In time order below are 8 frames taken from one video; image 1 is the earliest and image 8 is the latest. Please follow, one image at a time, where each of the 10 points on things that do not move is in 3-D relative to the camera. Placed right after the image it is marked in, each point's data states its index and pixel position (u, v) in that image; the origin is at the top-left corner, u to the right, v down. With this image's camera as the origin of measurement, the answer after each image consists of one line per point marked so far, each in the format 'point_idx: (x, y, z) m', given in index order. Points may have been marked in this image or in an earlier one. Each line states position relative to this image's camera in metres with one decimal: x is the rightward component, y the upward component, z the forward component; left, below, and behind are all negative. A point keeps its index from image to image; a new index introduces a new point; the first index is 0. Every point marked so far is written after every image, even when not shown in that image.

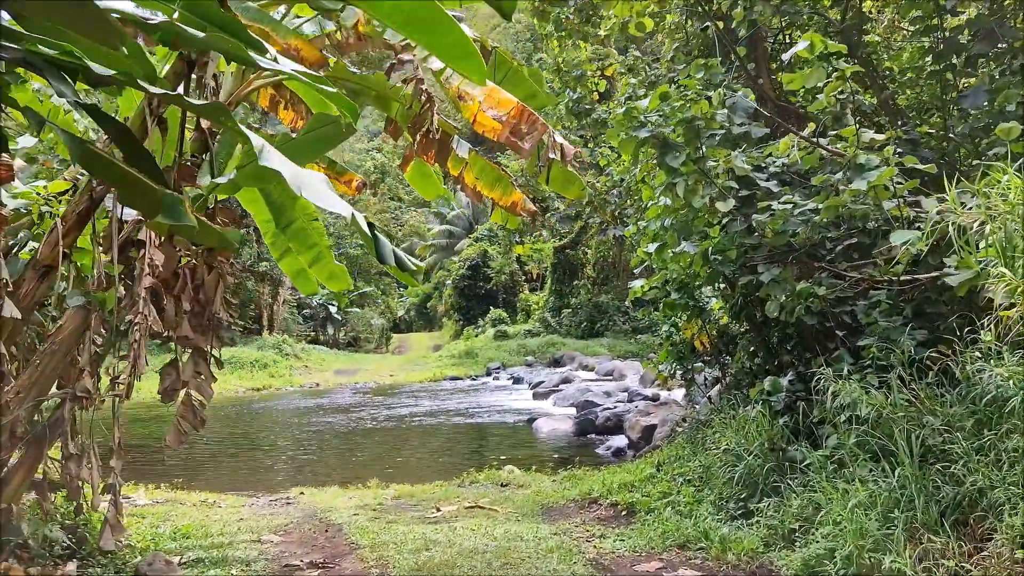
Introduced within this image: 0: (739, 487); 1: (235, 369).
0: (+1.0, -0.9, +3.6) m
1: (-5.4, -1.6, +16.2) m
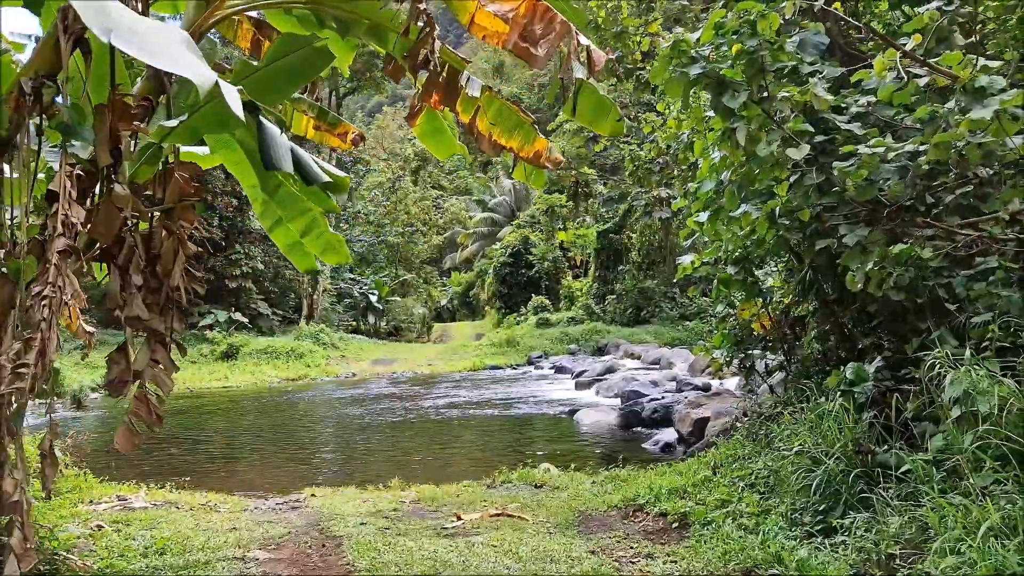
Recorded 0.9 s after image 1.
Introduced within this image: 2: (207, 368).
0: (+1.1, -0.7, +3.0) m
1: (-4.6, -1.4, +15.9) m
2: (-5.5, -1.5, +14.9) m
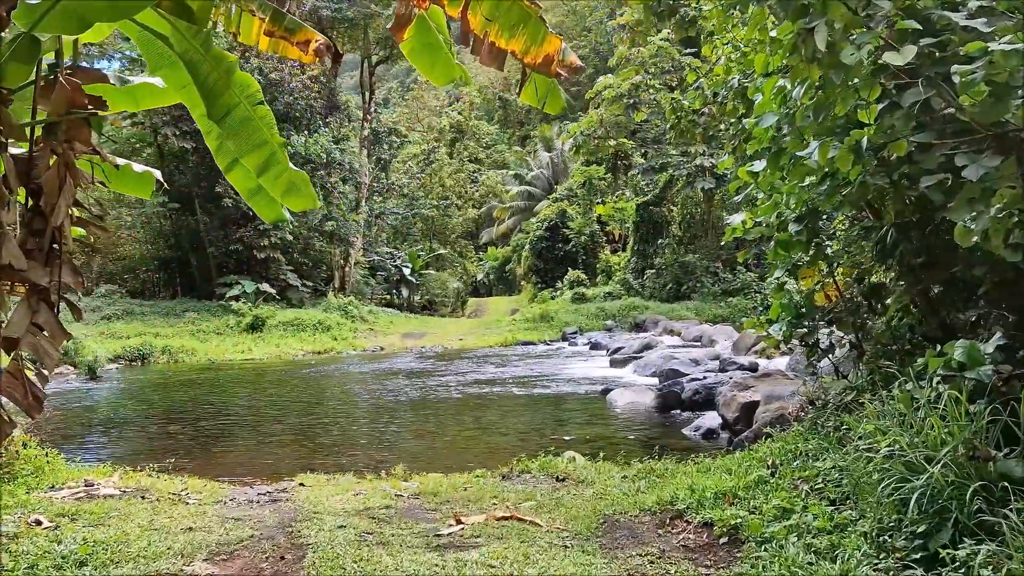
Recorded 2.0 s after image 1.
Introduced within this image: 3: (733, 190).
0: (+1.1, -0.6, +2.3) m
1: (-4.0, -0.8, +15.5) m
2: (-4.9, -0.9, +14.5) m
3: (+1.1, +0.5, +4.1) m
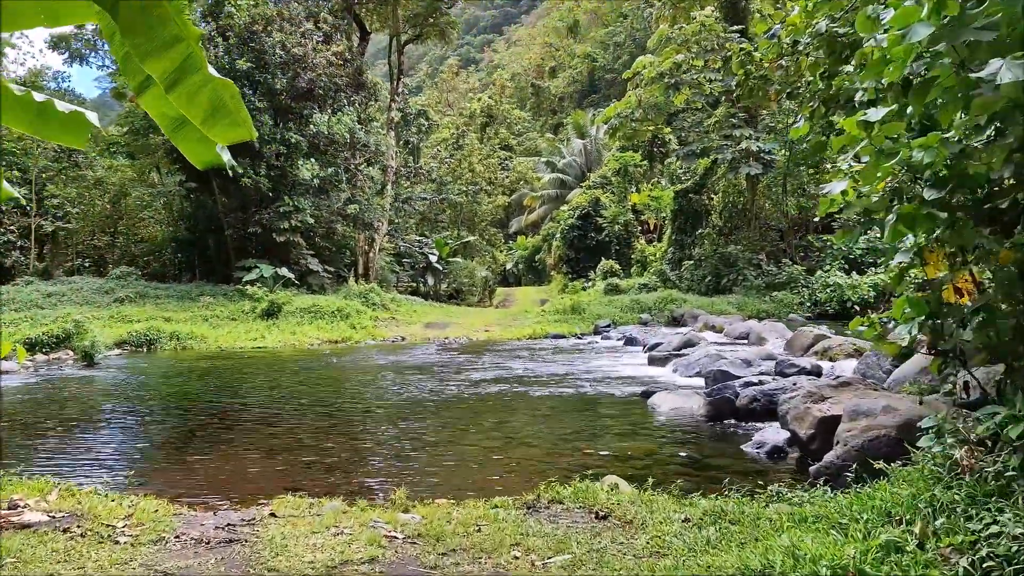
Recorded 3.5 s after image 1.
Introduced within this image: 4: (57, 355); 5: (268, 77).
0: (+1.1, -0.6, +1.3) m
1: (-3.5, -0.6, +14.7) m
2: (-4.4, -0.7, +13.8) m
3: (+1.2, +0.5, +3.2) m
4: (-5.9, -0.9, +10.7) m
5: (-5.1, +4.4, +17.3) m
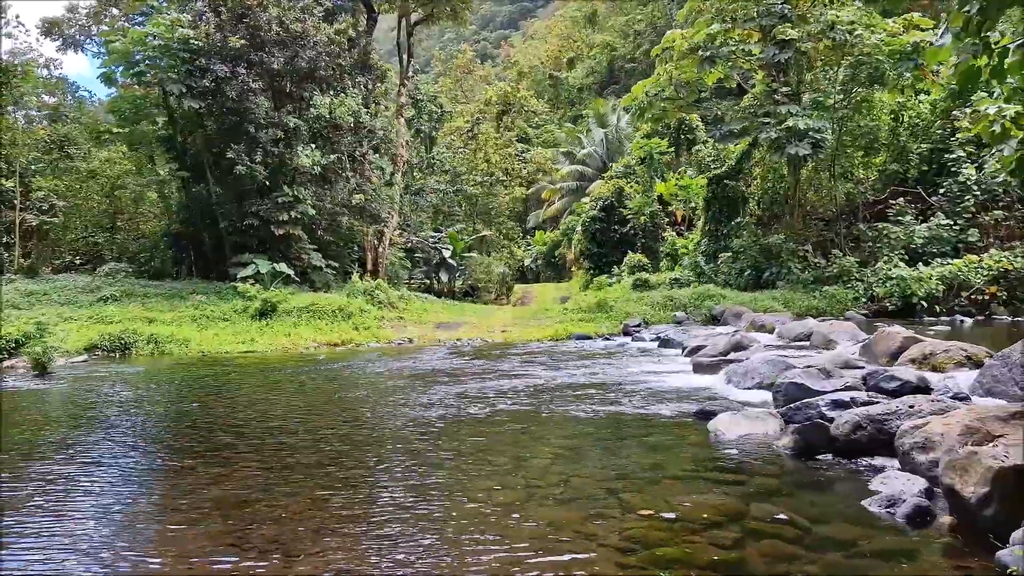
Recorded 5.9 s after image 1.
0: (+1.2, -0.6, -0.1) m
1: (-3.2, -0.5, +13.3) m
2: (-4.2, -0.6, +12.5) m
3: (+1.3, +0.6, +1.7) m
4: (-5.6, -0.8, +9.3) m
5: (-4.8, +4.4, +15.9) m
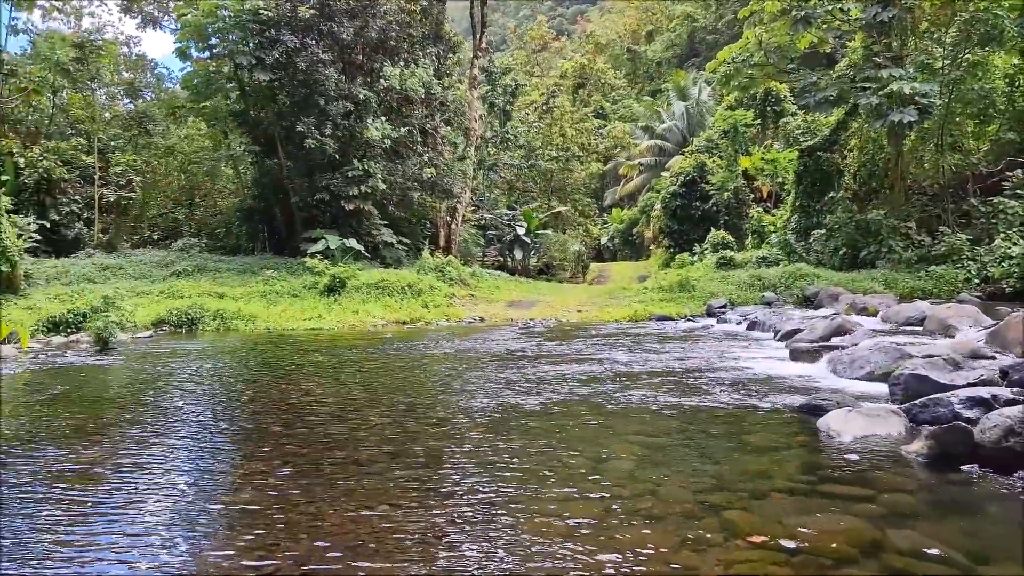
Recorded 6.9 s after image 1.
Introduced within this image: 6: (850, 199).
0: (+1.1, -0.6, -0.9) m
1: (-2.0, -0.1, +12.9) m
2: (-3.1, -0.3, +12.2) m
3: (+1.4, +0.6, +1.0) m
4: (-4.8, -0.5, +9.2) m
5: (-3.4, +4.9, +15.5) m
6: (+6.1, +1.6, +15.0) m
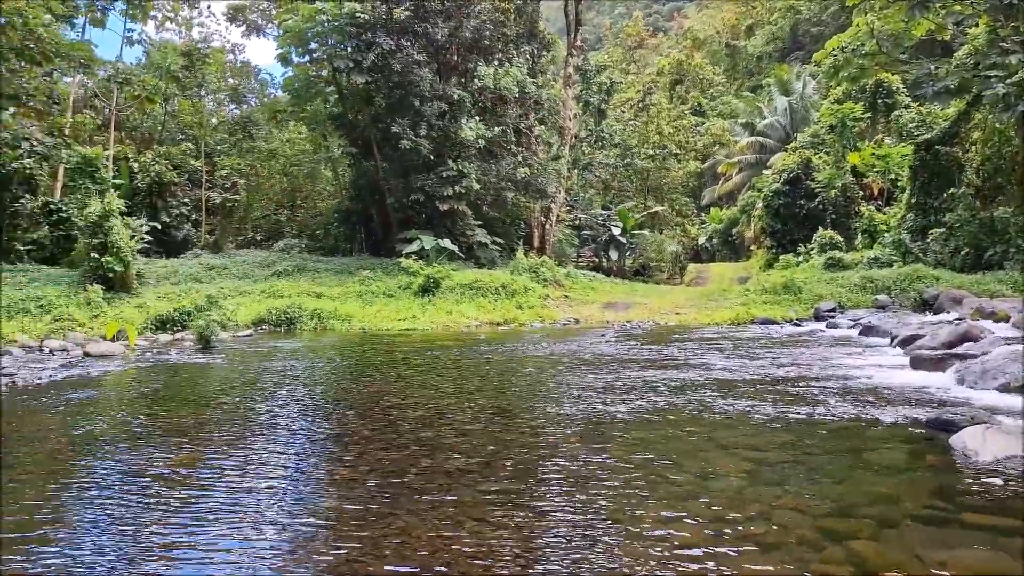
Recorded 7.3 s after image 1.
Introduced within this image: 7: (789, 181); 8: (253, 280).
0: (+1.0, -0.6, -1.2) m
1: (-0.5, -0.2, +12.9) m
2: (-1.7, -0.3, +12.2) m
3: (+1.5, +0.6, +0.6) m
4: (-3.8, -0.5, +9.4) m
5: (-1.6, +4.9, +15.6) m
6: (+7.7, +1.6, +14.0) m
7: (+6.5, +2.5, +19.4) m
8: (-4.5, +0.1, +14.3) m
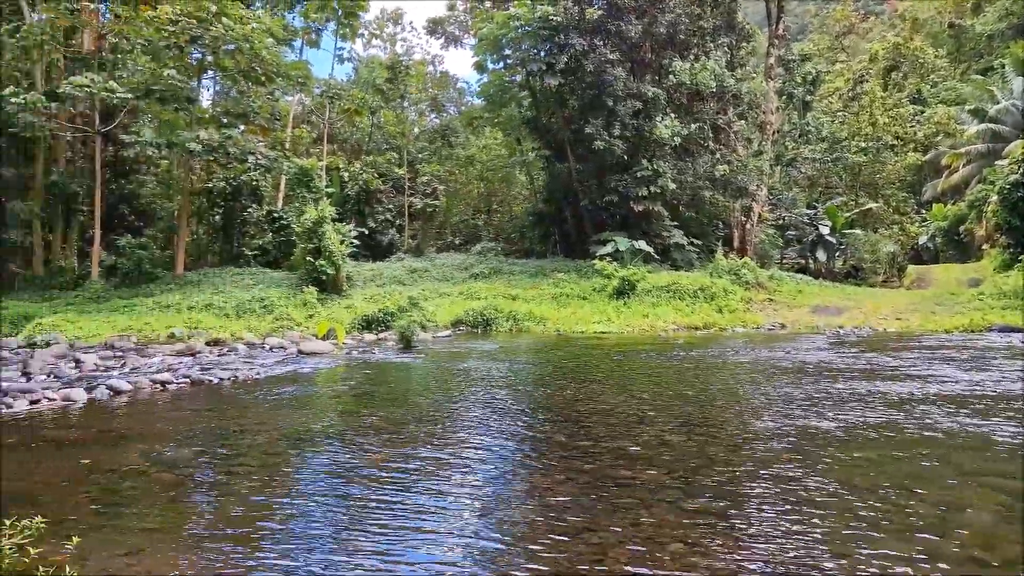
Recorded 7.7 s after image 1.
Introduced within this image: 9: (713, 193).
0: (+0.7, -0.6, -1.6) m
1: (+2.4, -0.2, +12.4) m
2: (+1.2, -0.3, +12.0) m
3: (+1.6, +0.6, 0.0) m
4: (-1.5, -0.6, +9.8) m
5: (+2.0, +4.8, +15.3) m
6: (+10.7, +1.5, +11.6) m
7: (+10.7, +2.4, +17.2) m
8: (-1.1, +0.1, +14.7) m
9: (+4.0, +1.9, +16.4) m
